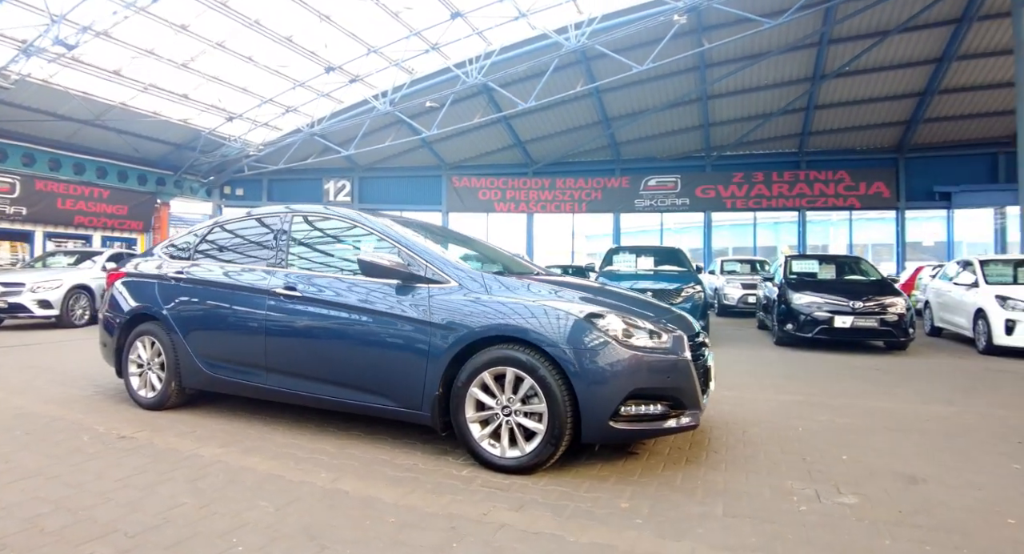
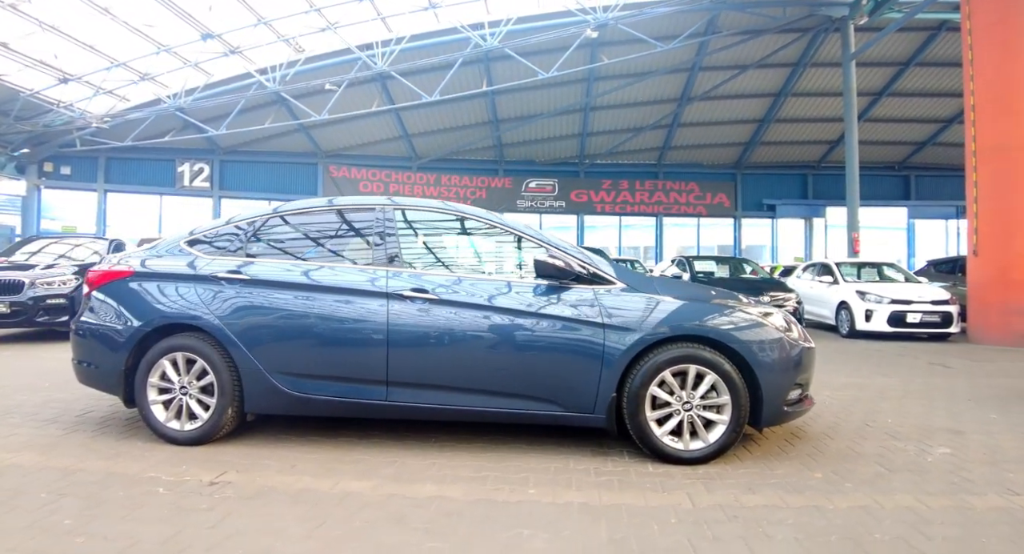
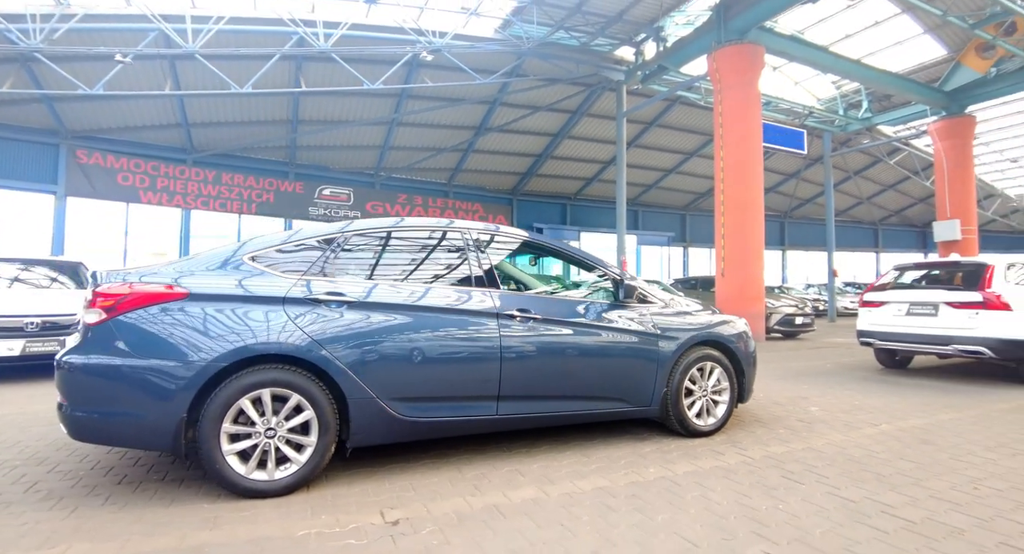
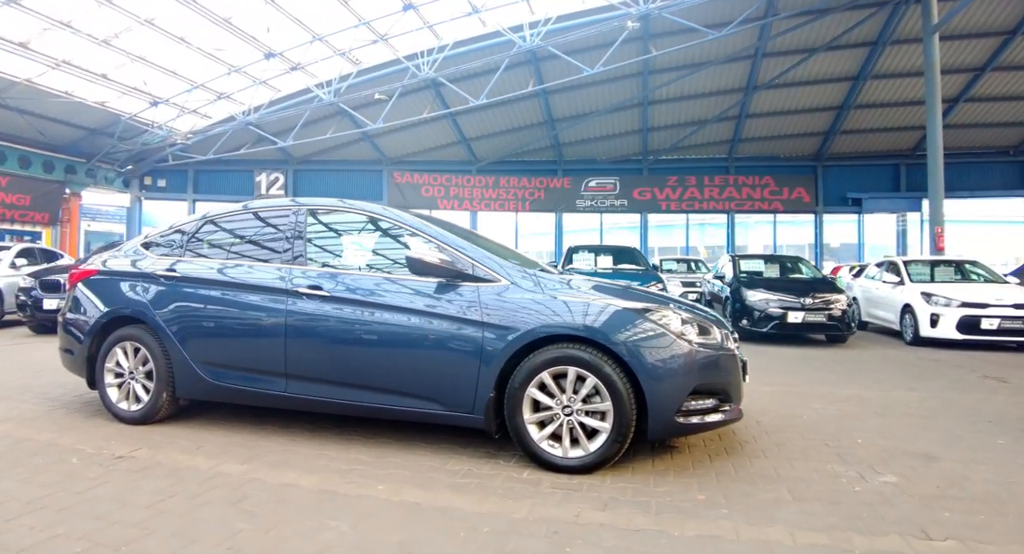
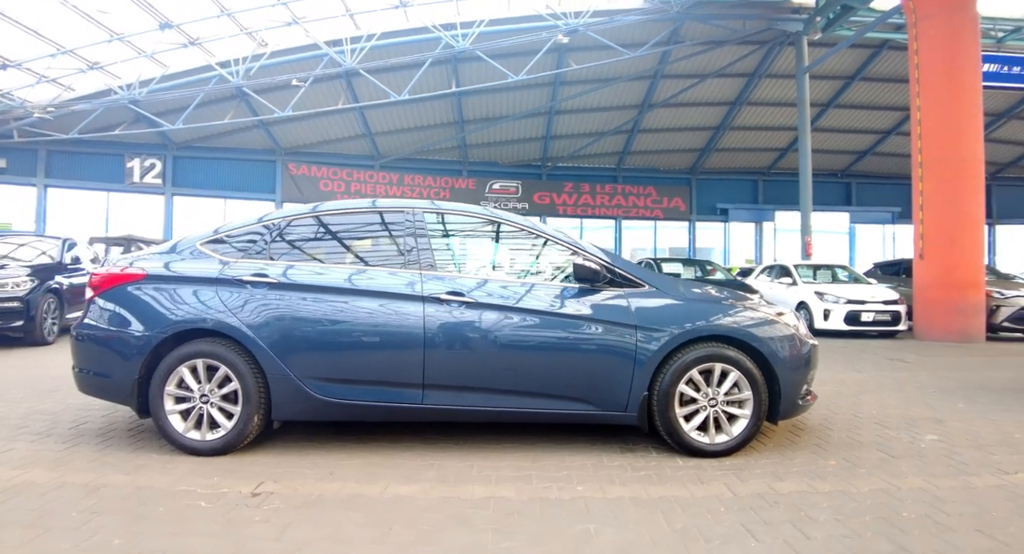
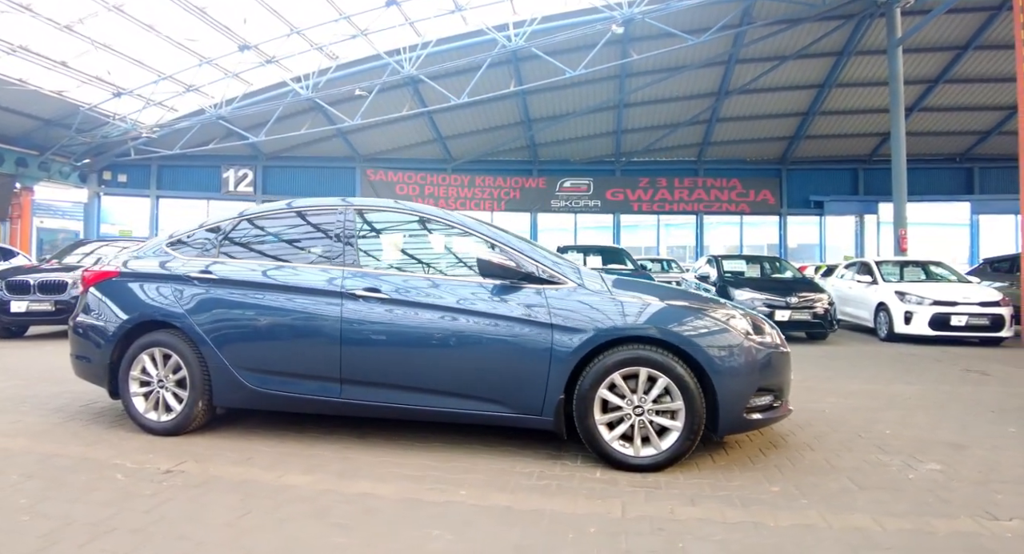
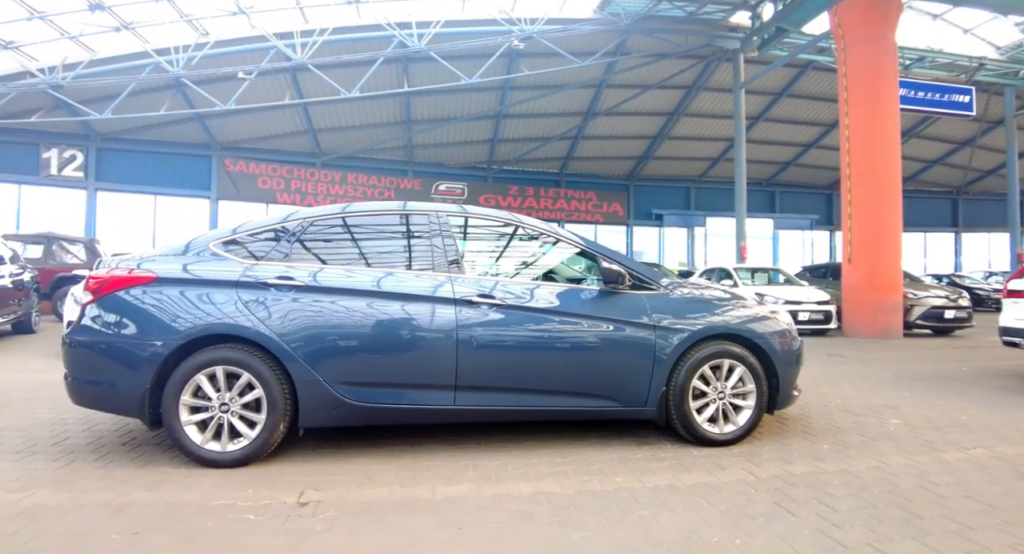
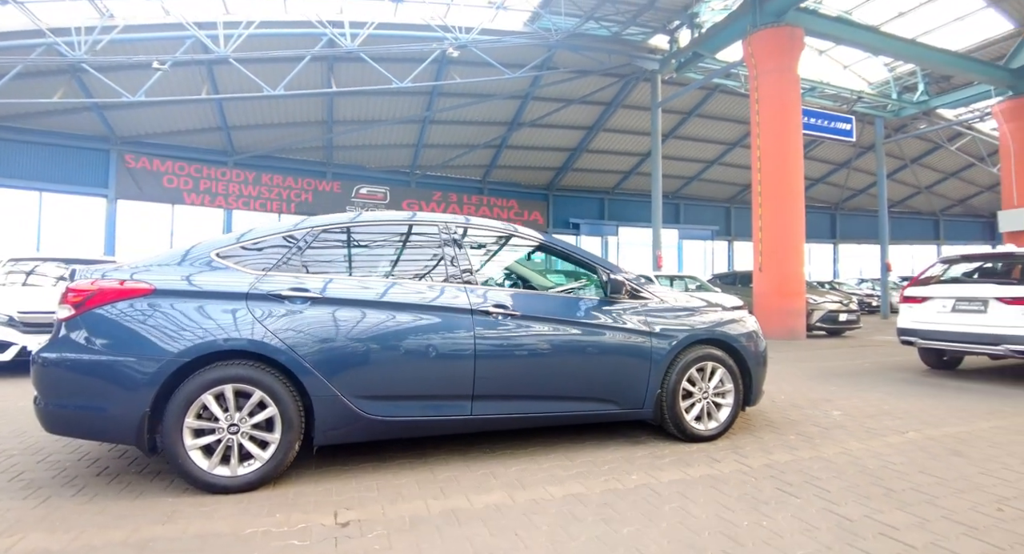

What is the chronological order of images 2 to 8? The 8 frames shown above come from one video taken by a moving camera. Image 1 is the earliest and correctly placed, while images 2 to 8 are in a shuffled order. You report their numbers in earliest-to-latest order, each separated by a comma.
4, 6, 2, 5, 7, 8, 3
